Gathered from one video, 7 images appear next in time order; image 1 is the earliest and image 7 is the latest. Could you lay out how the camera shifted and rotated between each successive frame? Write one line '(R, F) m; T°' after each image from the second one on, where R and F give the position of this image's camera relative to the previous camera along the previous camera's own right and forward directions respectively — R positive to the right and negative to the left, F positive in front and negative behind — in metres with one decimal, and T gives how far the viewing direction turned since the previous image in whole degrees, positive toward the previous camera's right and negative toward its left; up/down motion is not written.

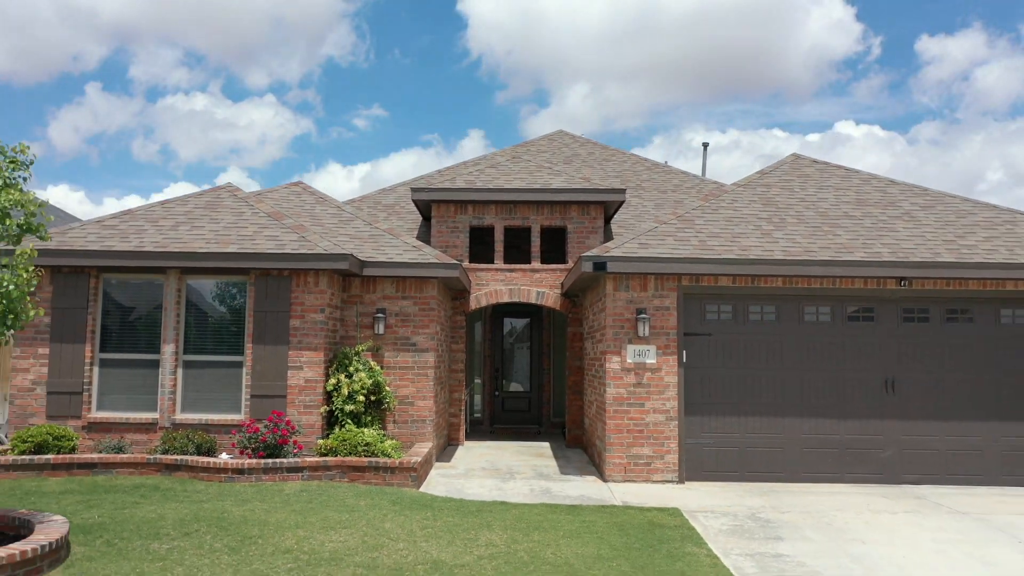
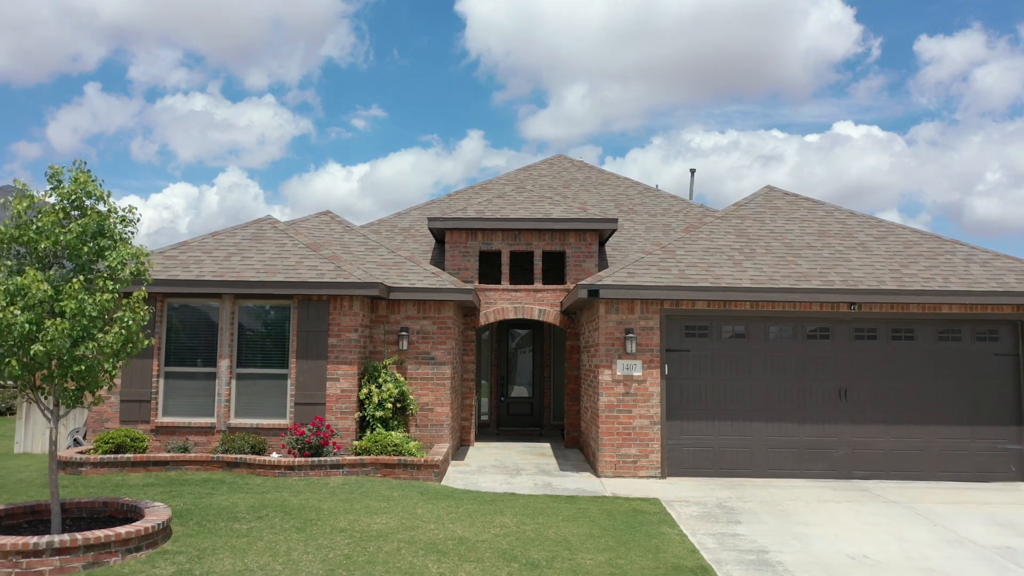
(-0.1, -1.4) m; 0°
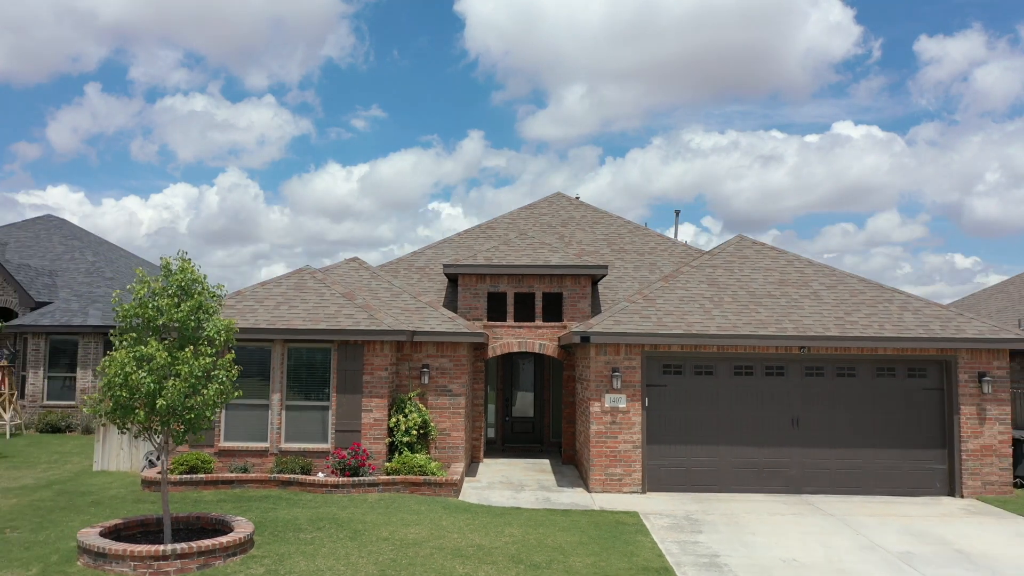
(-0.1, -1.9) m; 0°
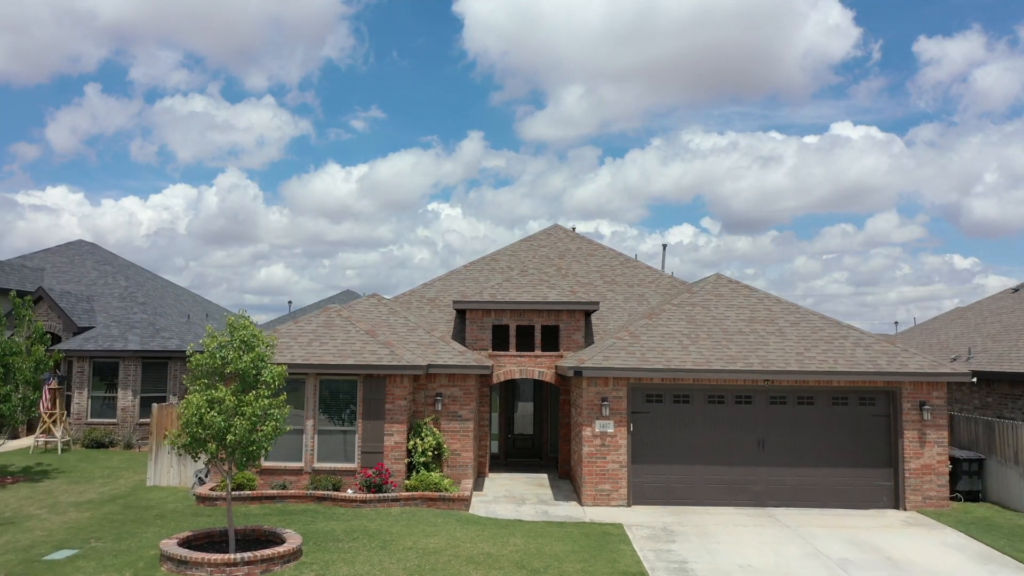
(-0.1, -1.8) m; 0°
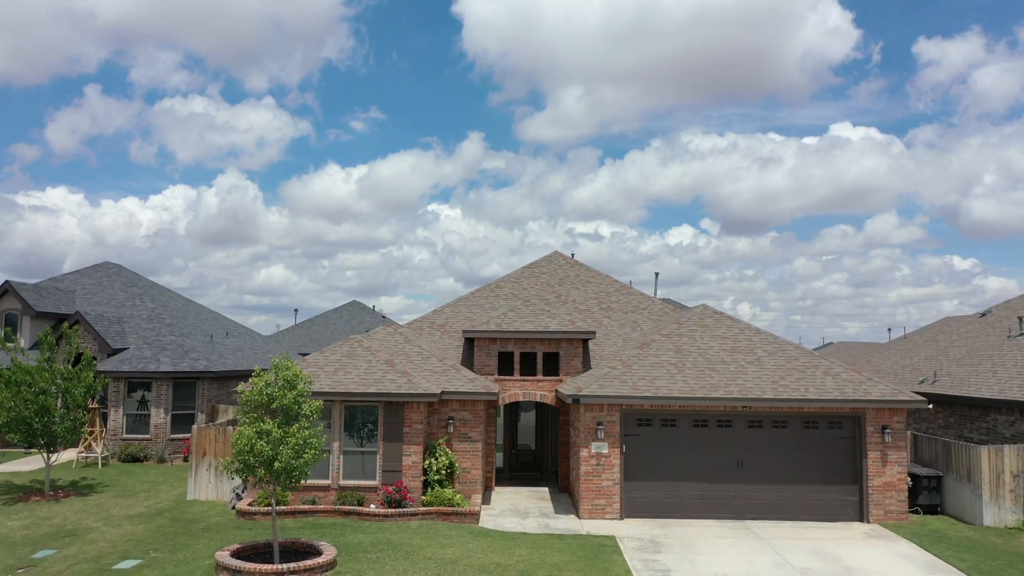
(-0.1, -1.6) m; 0°
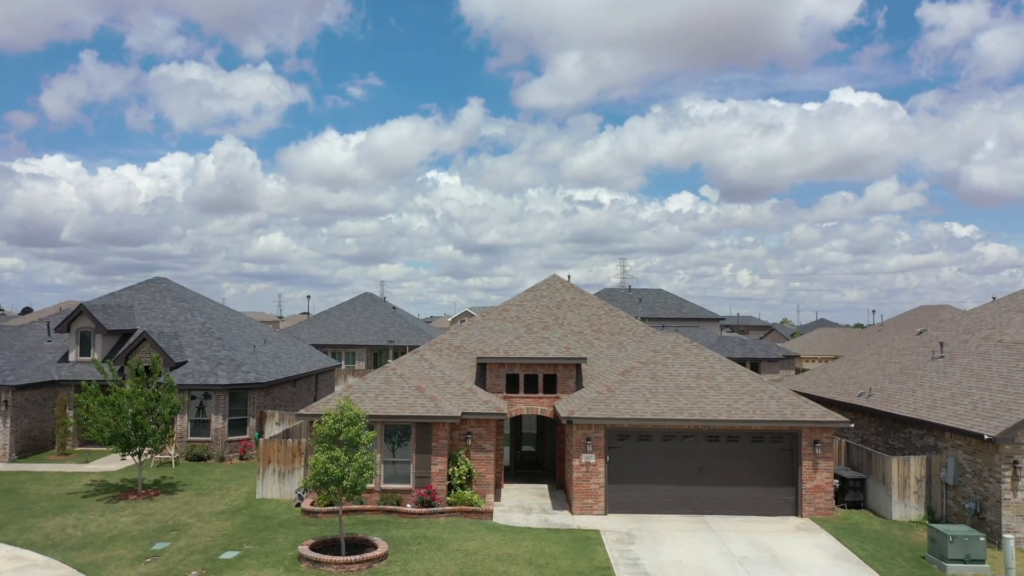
(-0.2, -3.8) m; 0°
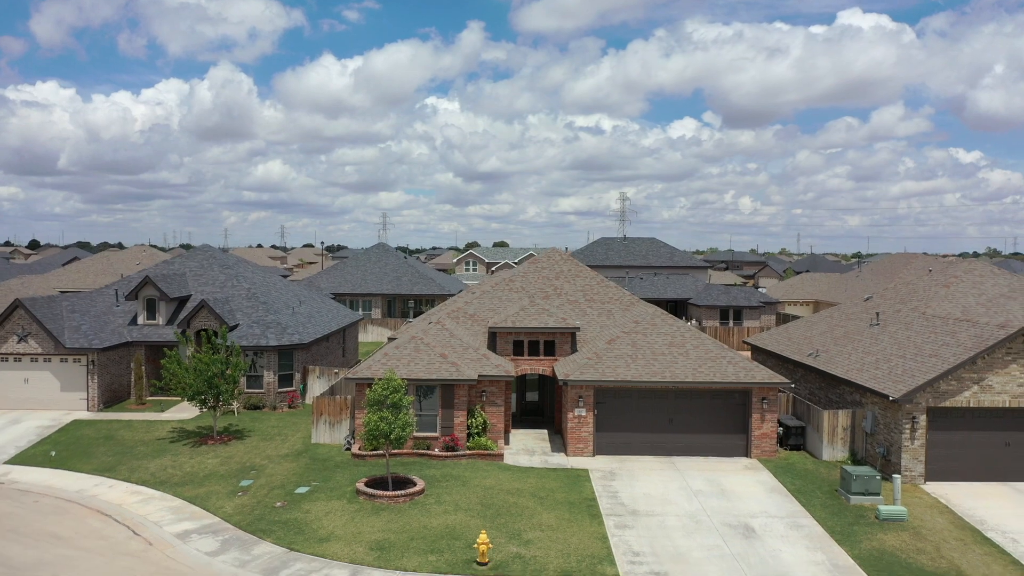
(-0.2, -4.3) m; 0°
